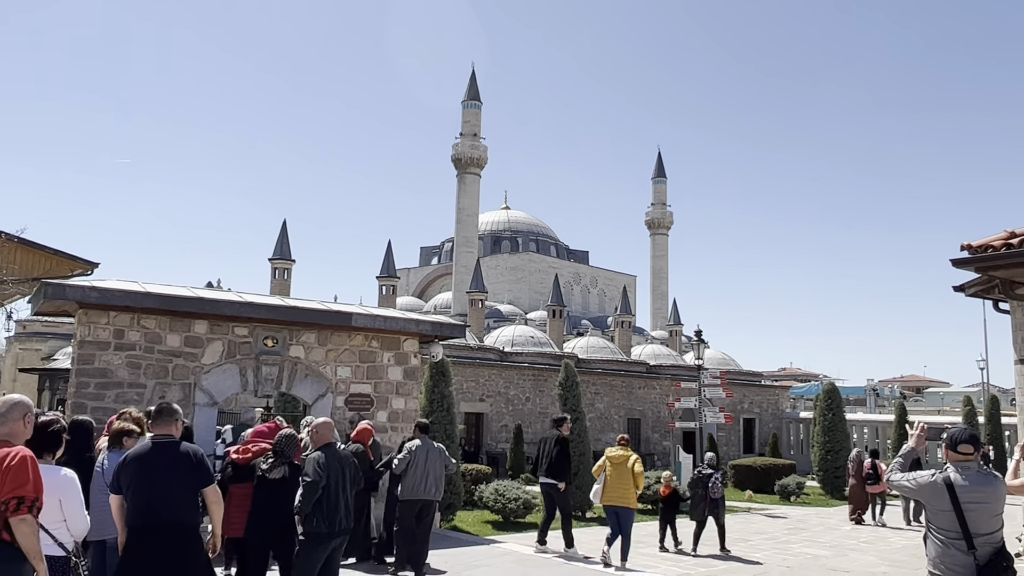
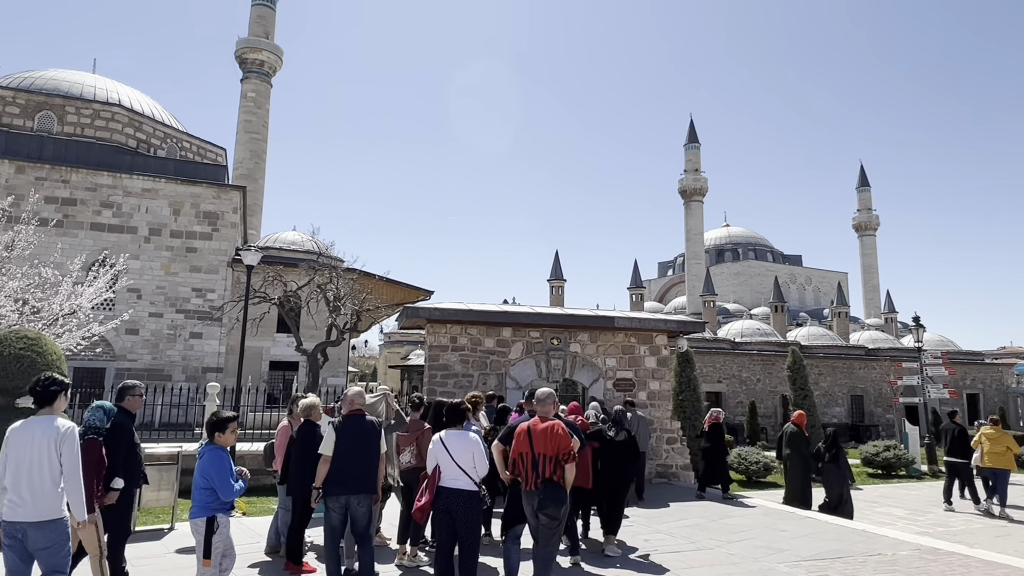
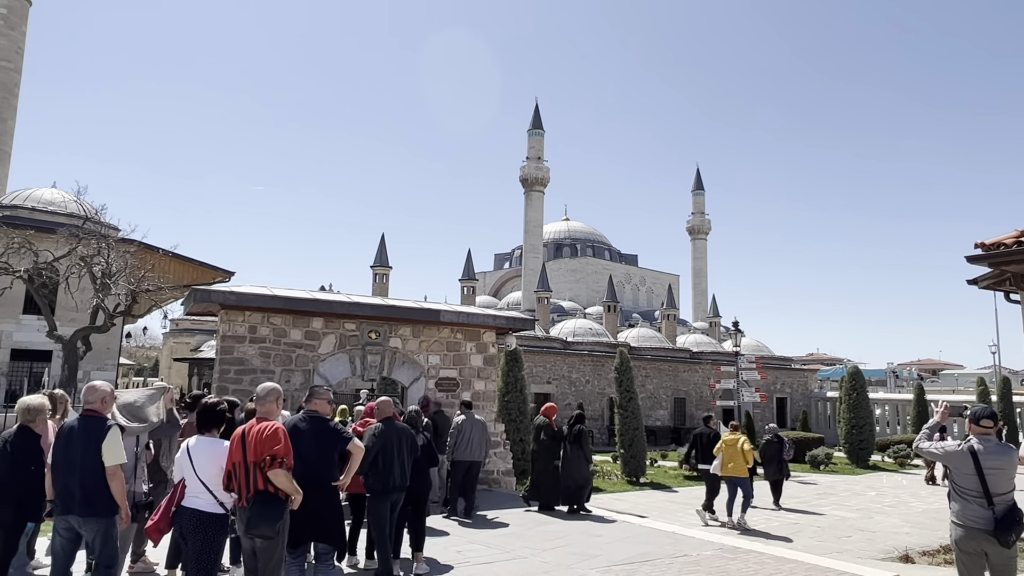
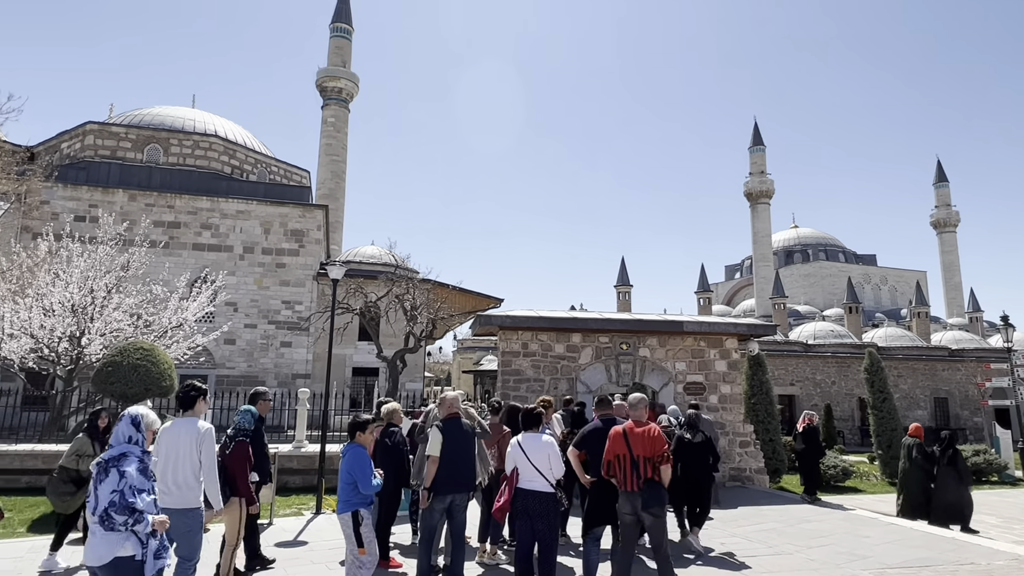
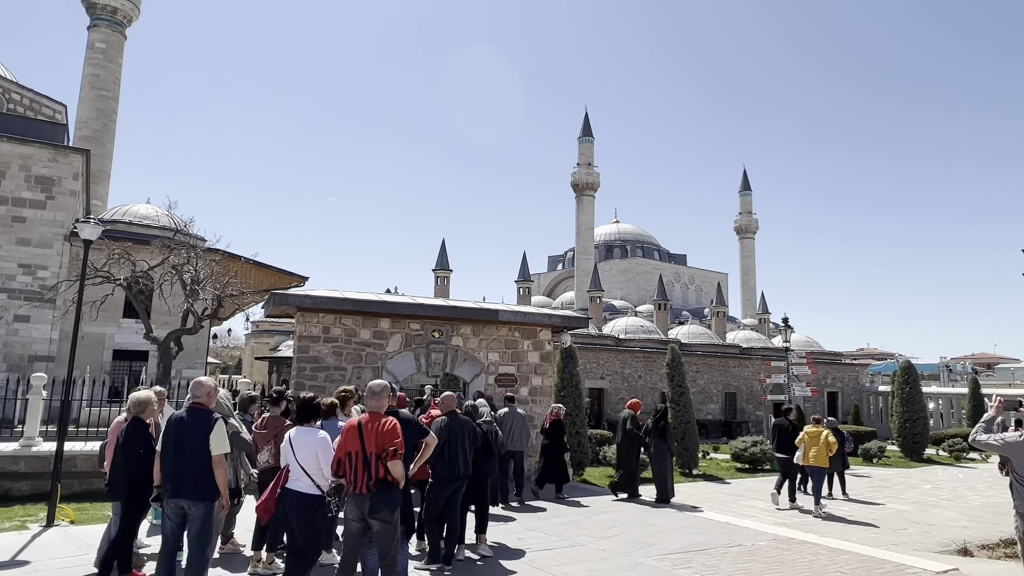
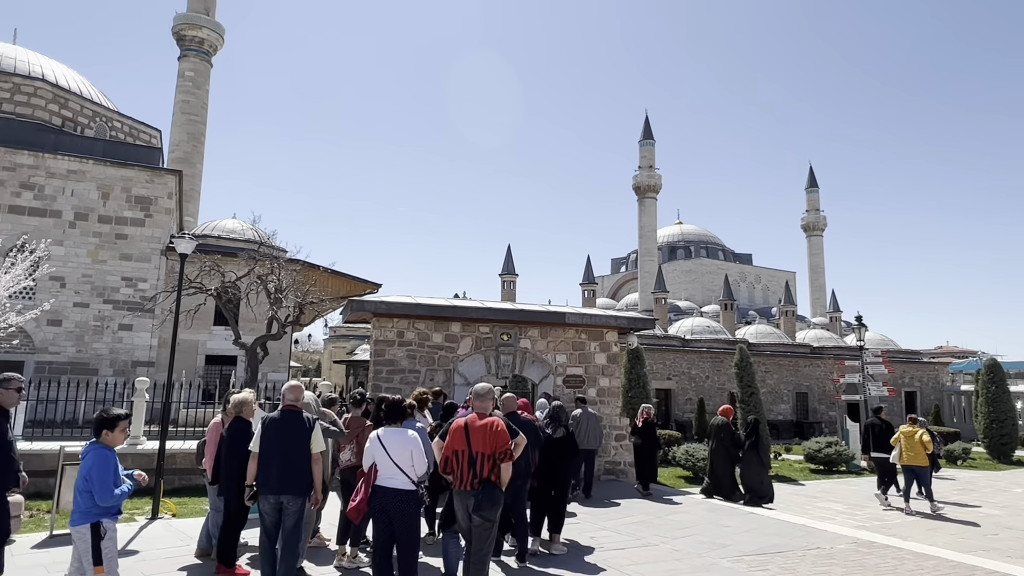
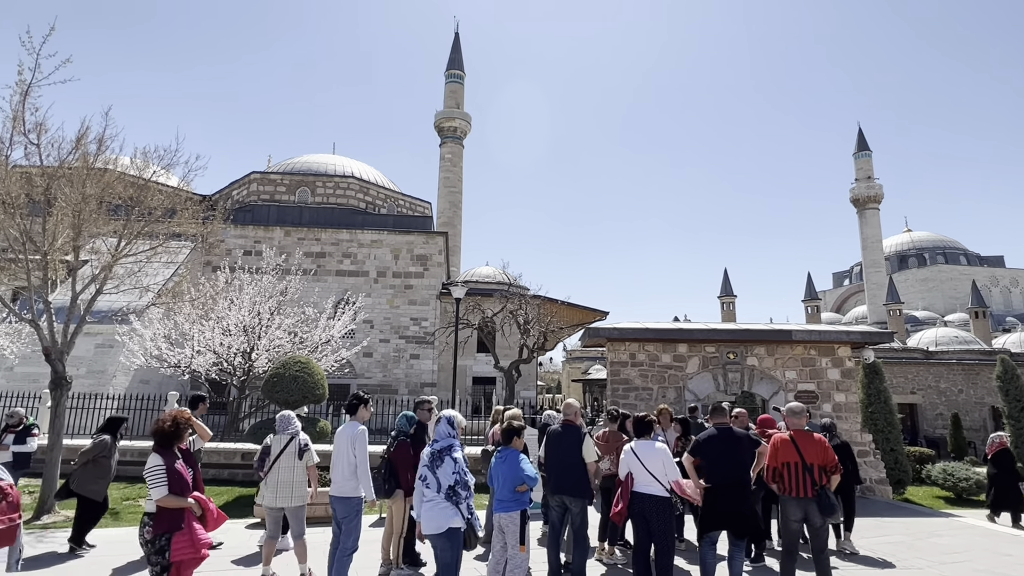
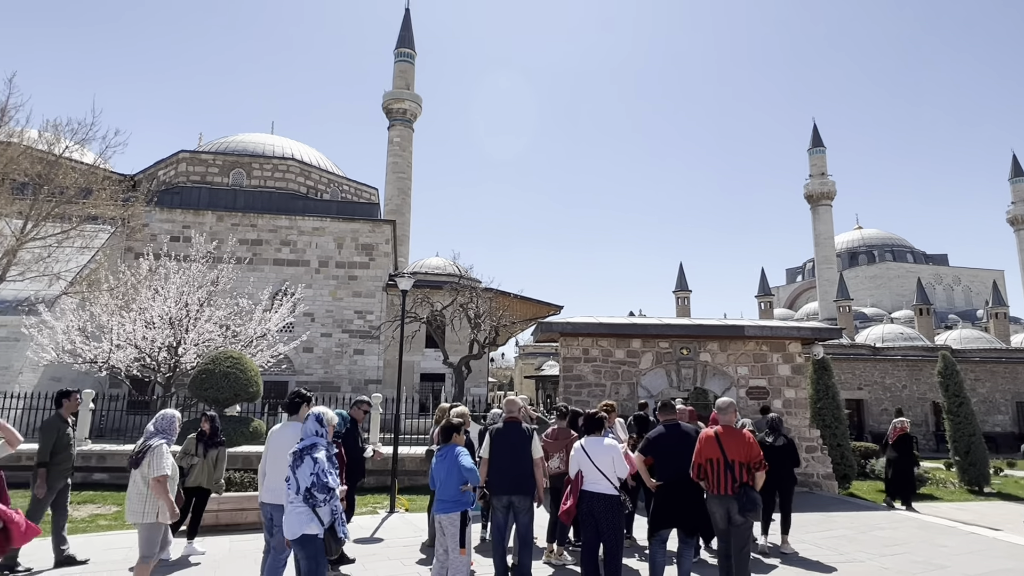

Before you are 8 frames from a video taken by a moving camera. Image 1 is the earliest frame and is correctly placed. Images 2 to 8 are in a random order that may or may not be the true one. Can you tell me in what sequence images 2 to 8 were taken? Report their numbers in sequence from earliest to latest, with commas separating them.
3, 5, 6, 2, 4, 8, 7
